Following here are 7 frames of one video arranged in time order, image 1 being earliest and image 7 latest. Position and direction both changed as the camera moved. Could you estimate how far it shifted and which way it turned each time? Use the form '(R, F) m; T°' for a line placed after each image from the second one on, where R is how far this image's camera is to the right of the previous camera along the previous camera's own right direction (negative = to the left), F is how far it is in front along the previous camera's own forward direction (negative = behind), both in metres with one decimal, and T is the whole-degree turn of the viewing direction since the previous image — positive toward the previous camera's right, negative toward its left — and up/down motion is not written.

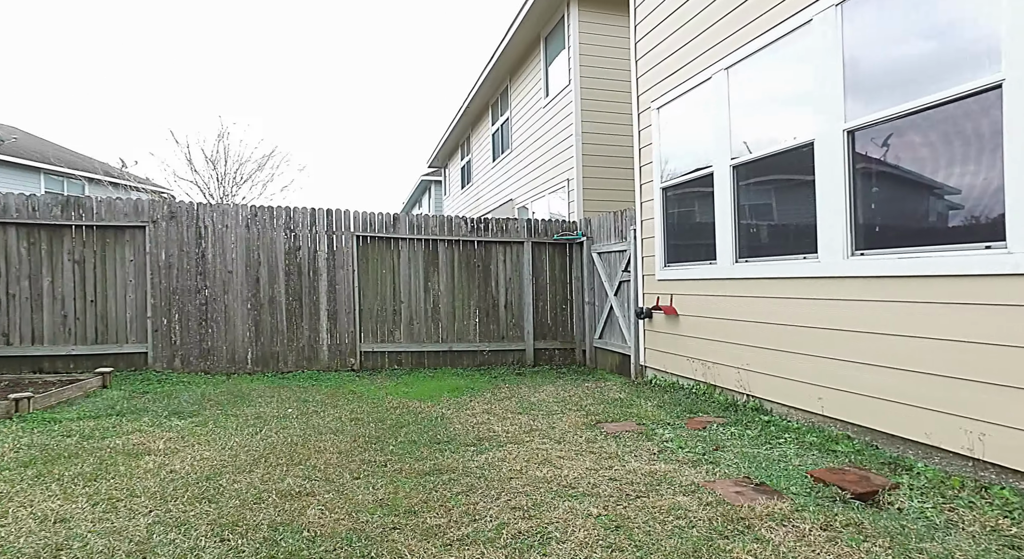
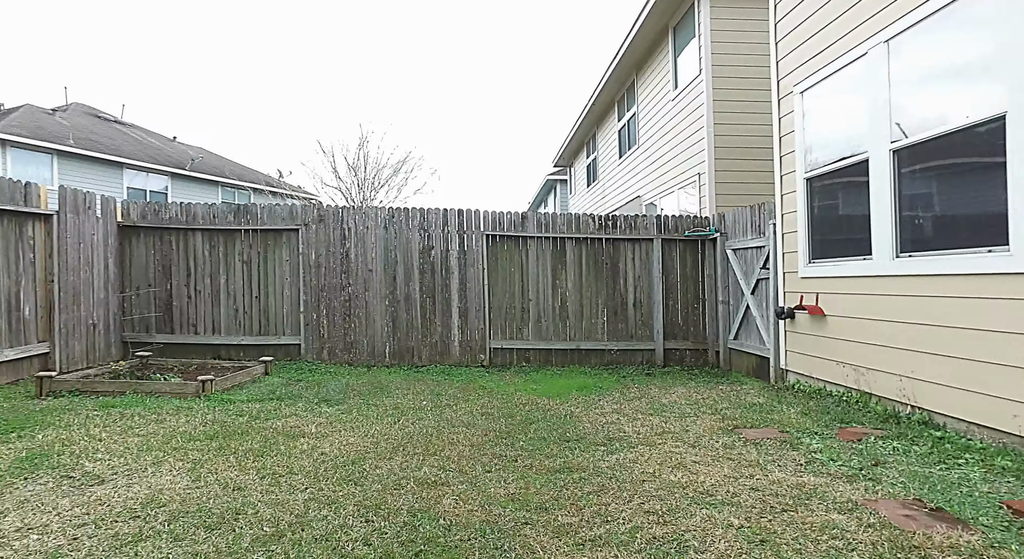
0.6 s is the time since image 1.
(-0.1, 0.0) m; -12°
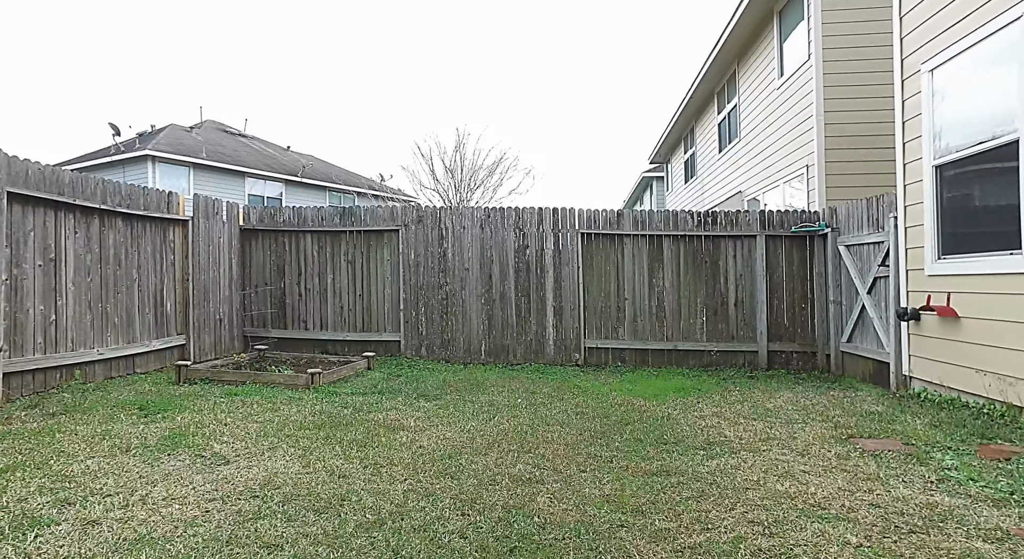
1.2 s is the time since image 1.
(0.0, 0.0) m; -9°
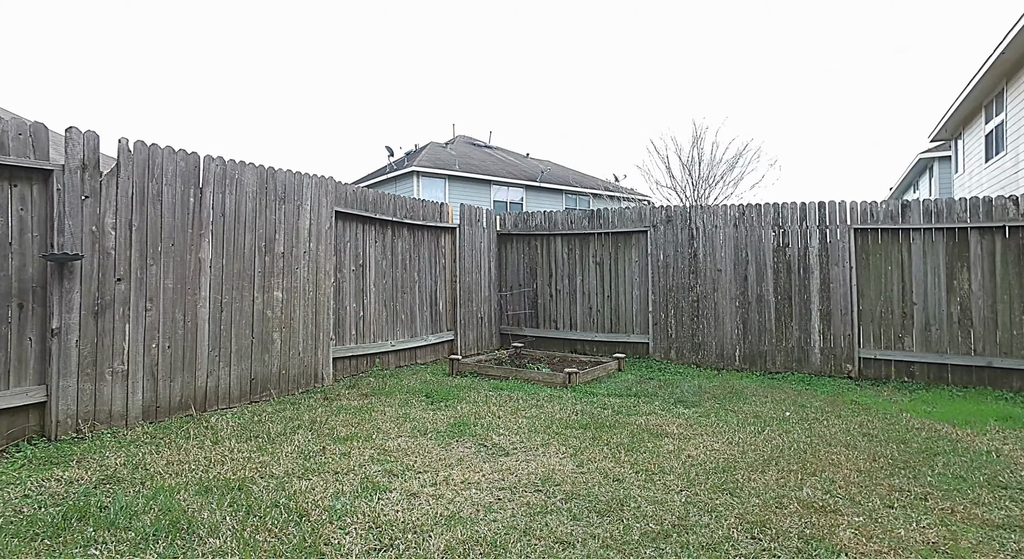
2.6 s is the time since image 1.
(-0.3, 0.0) m; -22°
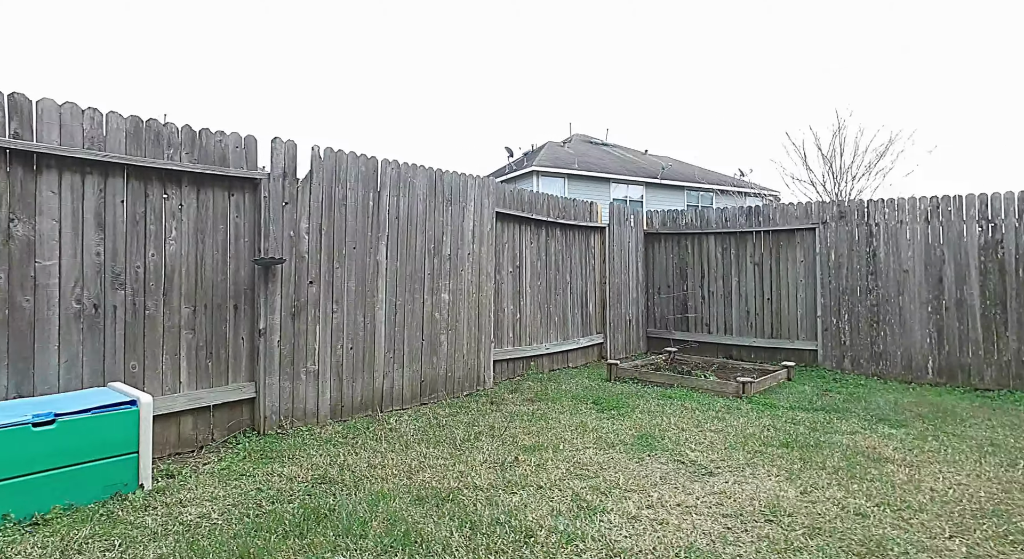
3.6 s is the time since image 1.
(-0.6, +0.2) m; -10°
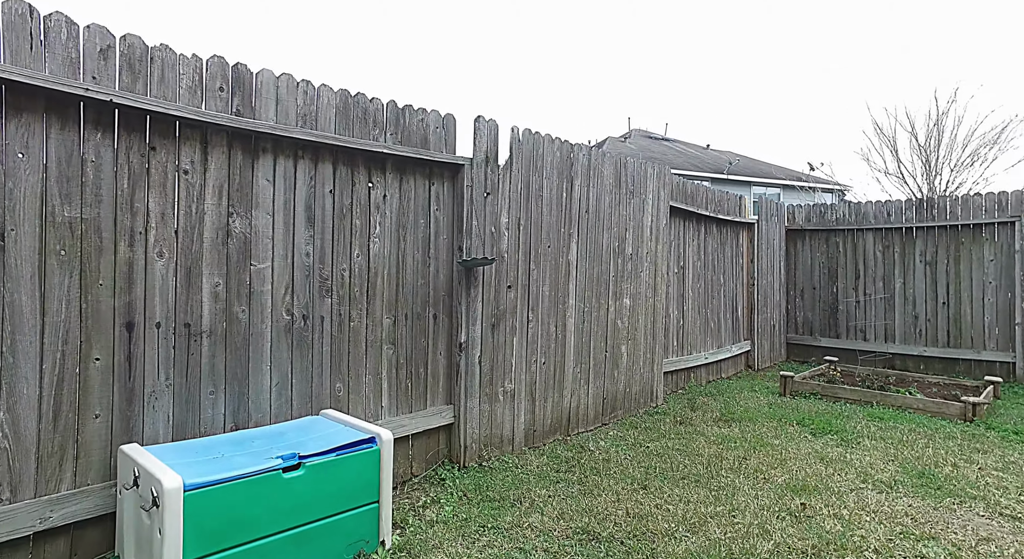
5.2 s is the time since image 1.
(-1.3, +0.6) m; -3°
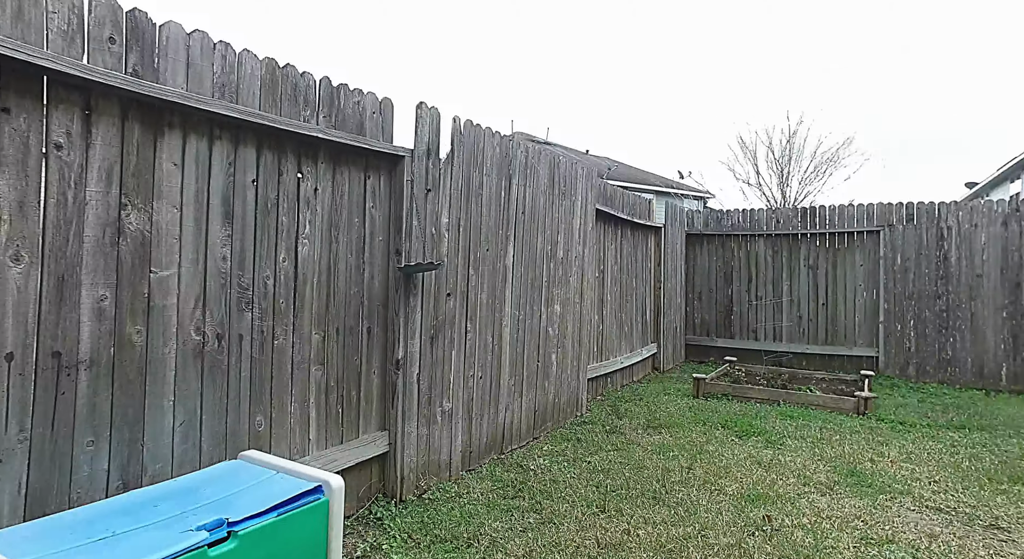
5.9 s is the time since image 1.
(-0.3, +0.4) m; +12°
